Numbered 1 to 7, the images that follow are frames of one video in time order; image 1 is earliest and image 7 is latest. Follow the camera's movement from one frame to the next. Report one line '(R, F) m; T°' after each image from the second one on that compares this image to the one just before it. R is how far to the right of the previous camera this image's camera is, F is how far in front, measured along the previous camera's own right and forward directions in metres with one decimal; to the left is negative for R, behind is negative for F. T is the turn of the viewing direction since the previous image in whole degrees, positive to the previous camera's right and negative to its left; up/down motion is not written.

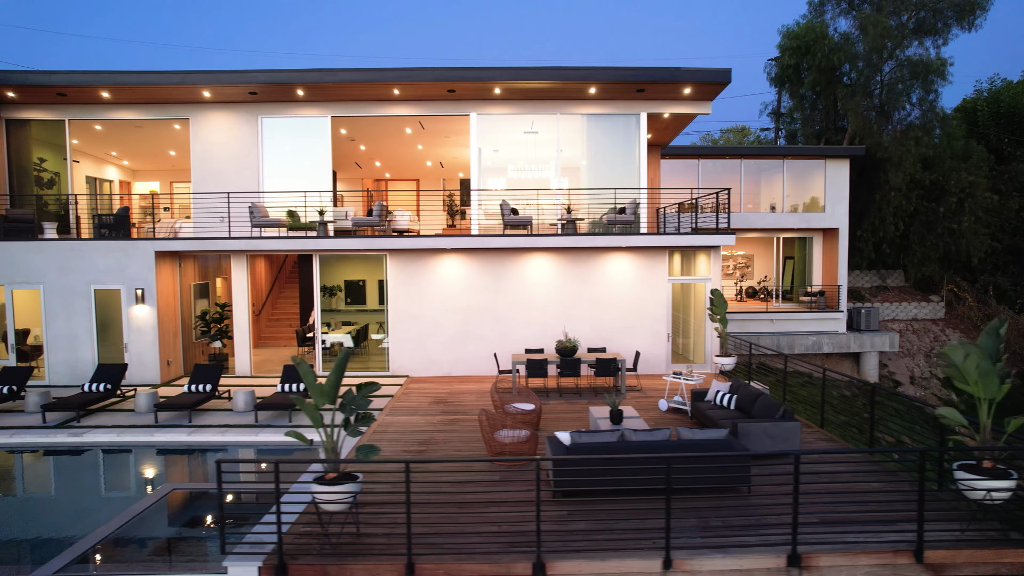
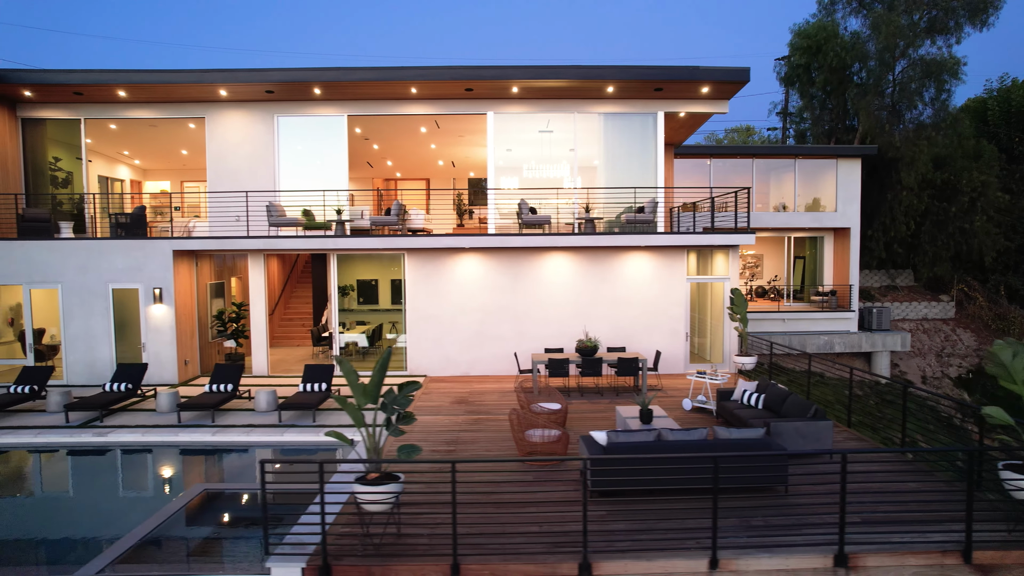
(-1.4, 0.0) m; 0°
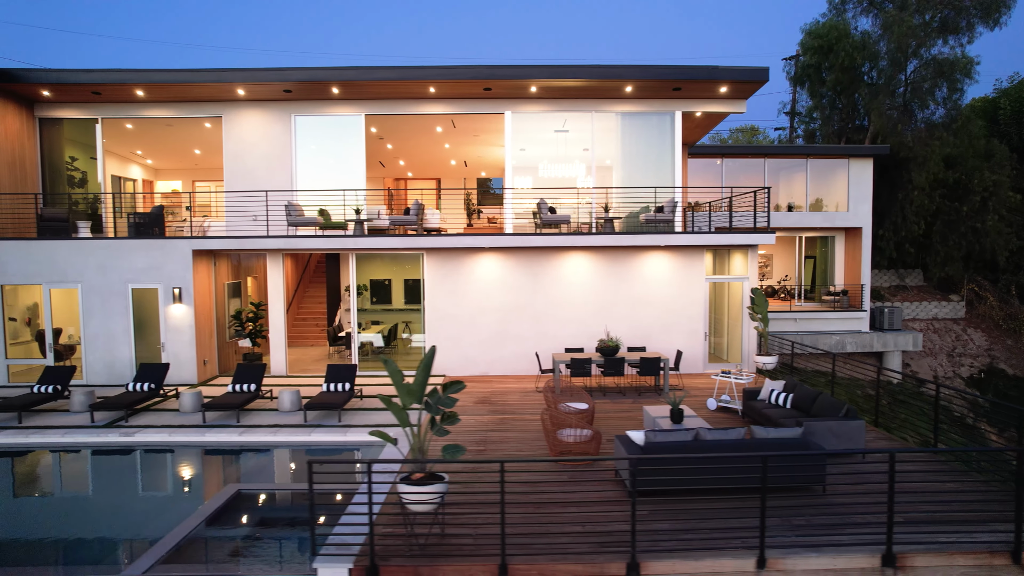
(-1.5, 0.0) m; 0°
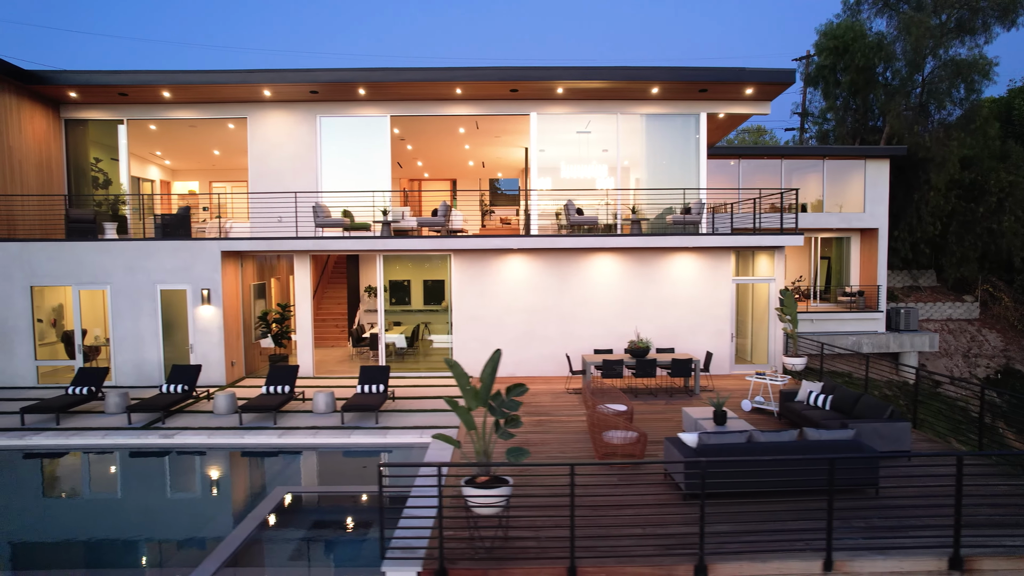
(-2.1, 0.0) m; 0°
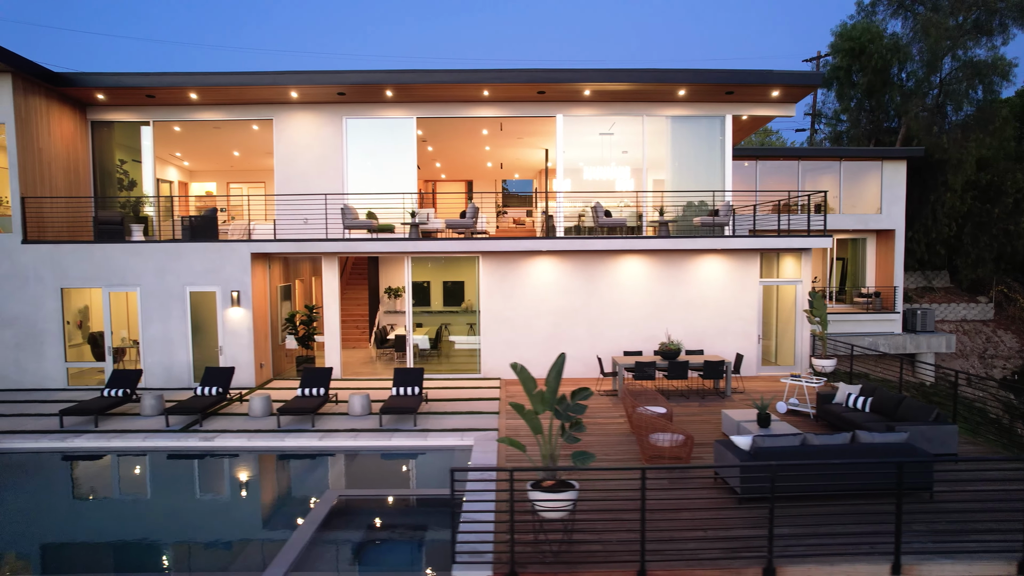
(-2.2, 0.0) m; 0°
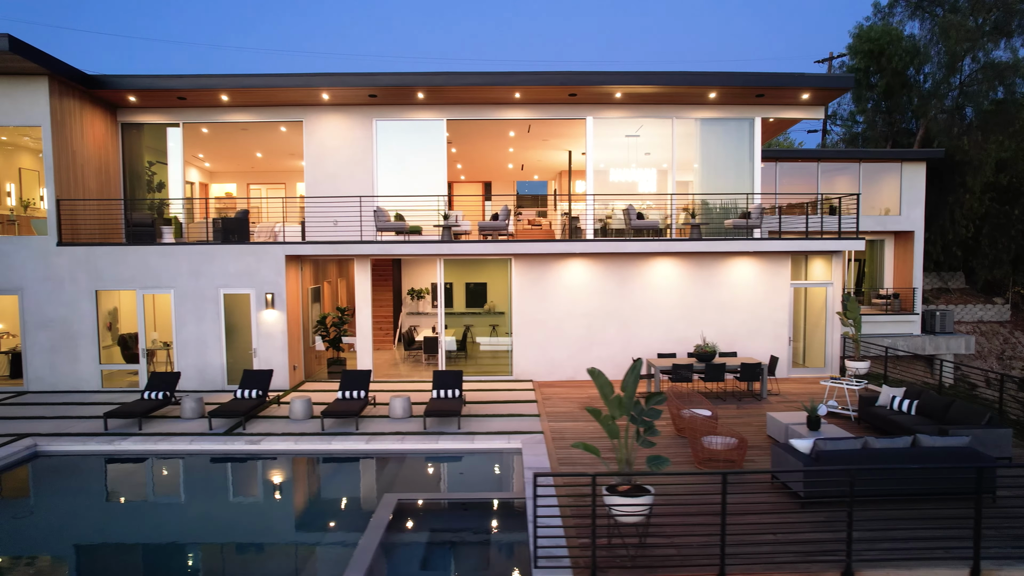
(-2.5, 0.0) m; 0°
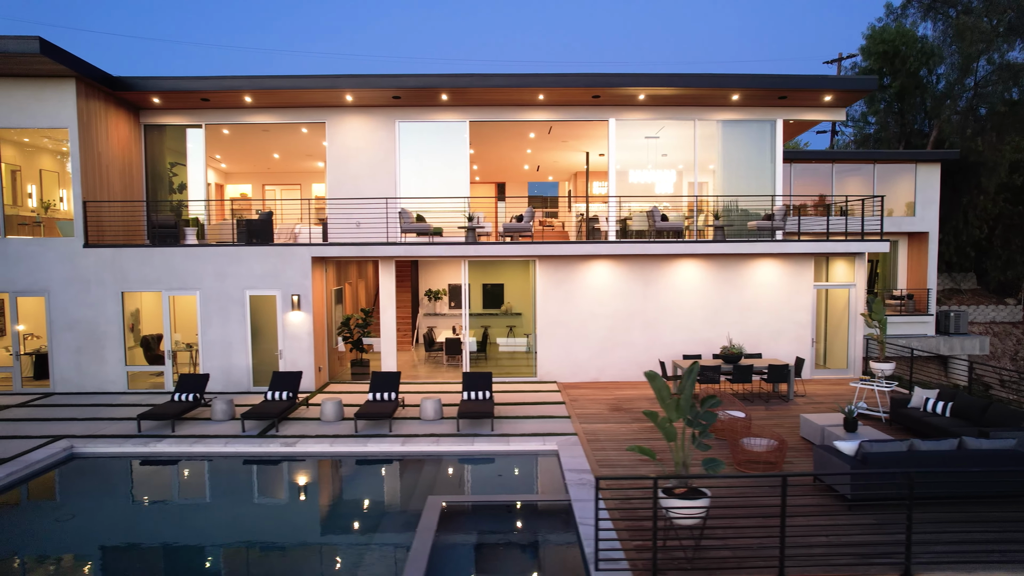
(-1.9, 0.0) m; 0°
